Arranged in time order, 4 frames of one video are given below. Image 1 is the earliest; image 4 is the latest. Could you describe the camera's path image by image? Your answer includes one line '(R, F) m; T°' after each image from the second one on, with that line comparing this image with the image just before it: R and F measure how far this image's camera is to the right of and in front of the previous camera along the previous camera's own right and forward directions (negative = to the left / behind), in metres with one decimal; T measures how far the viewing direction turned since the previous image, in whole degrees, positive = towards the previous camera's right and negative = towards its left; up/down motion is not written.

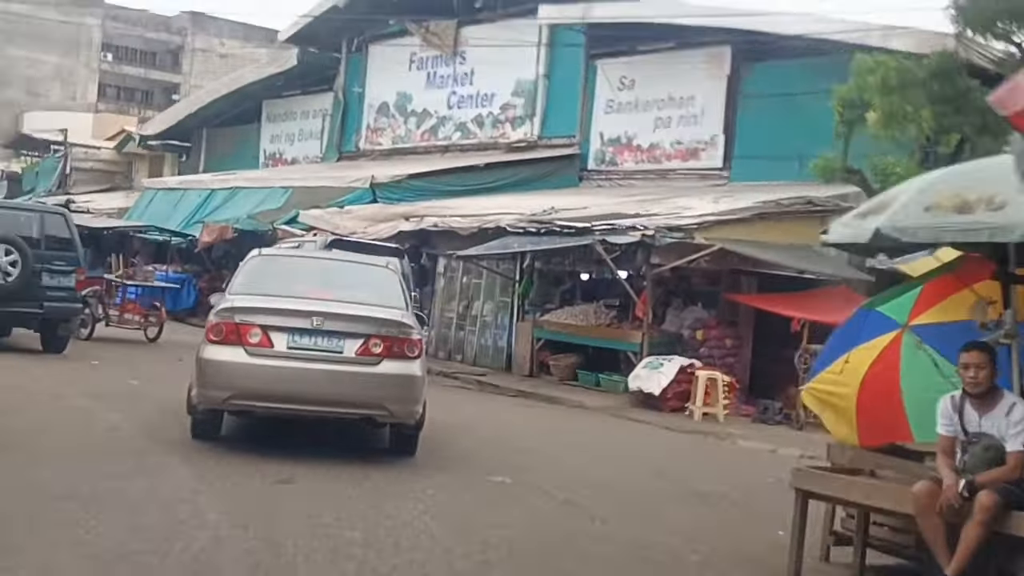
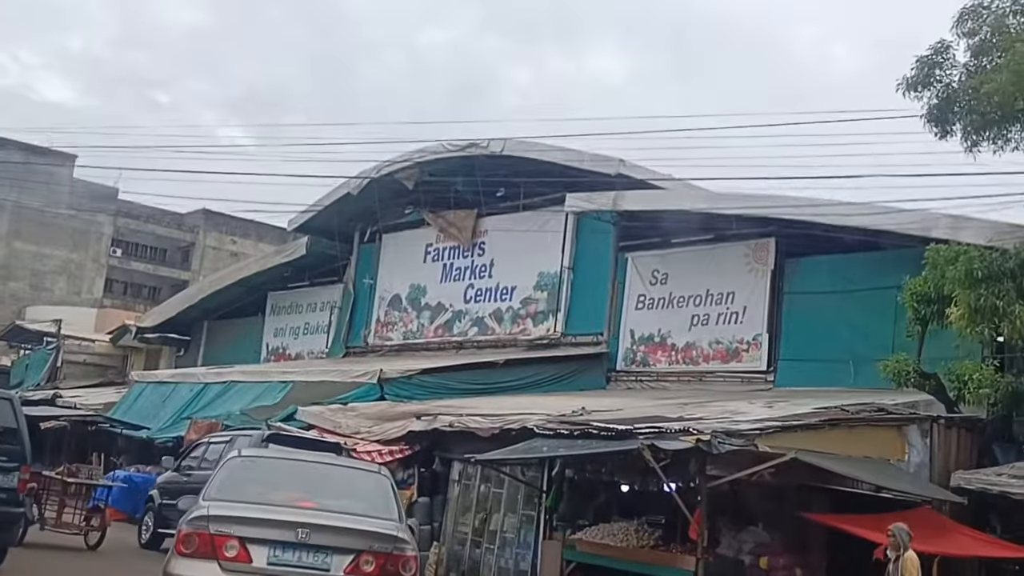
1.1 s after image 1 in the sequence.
(-0.2, +1.4) m; 0°
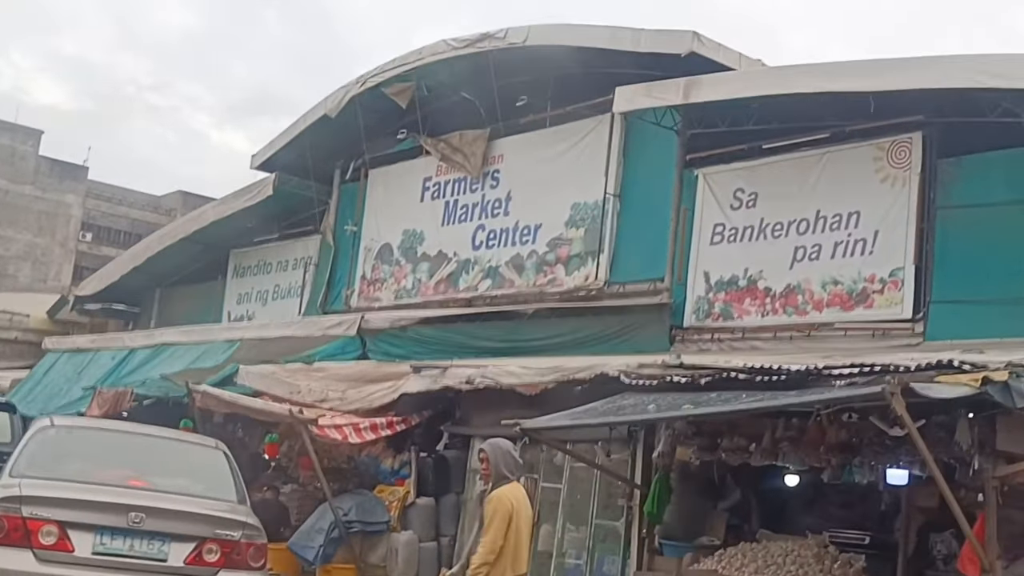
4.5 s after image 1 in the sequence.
(-0.4, +4.1) m; 0°
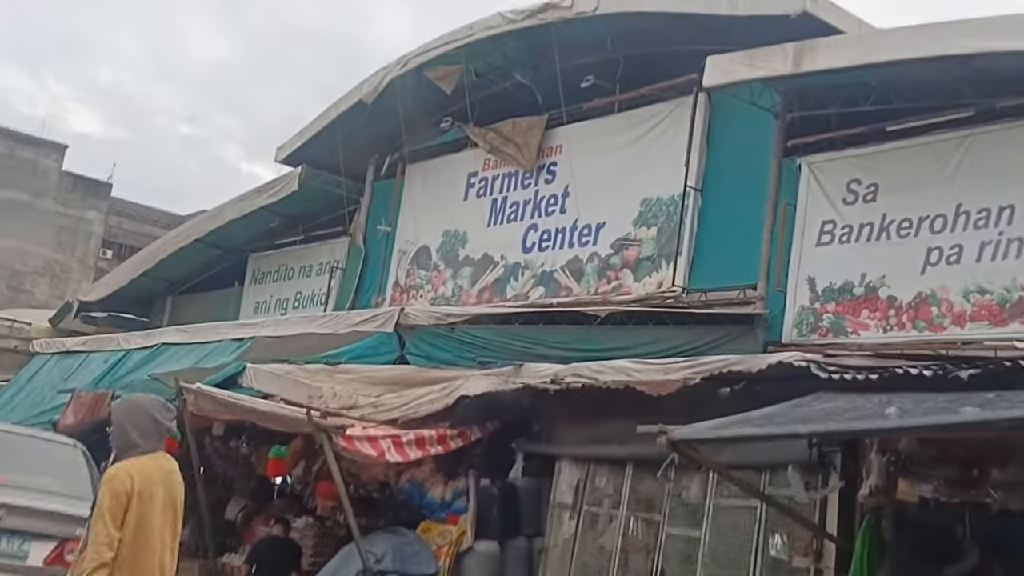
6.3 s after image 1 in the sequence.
(-0.3, +1.8) m; -1°
